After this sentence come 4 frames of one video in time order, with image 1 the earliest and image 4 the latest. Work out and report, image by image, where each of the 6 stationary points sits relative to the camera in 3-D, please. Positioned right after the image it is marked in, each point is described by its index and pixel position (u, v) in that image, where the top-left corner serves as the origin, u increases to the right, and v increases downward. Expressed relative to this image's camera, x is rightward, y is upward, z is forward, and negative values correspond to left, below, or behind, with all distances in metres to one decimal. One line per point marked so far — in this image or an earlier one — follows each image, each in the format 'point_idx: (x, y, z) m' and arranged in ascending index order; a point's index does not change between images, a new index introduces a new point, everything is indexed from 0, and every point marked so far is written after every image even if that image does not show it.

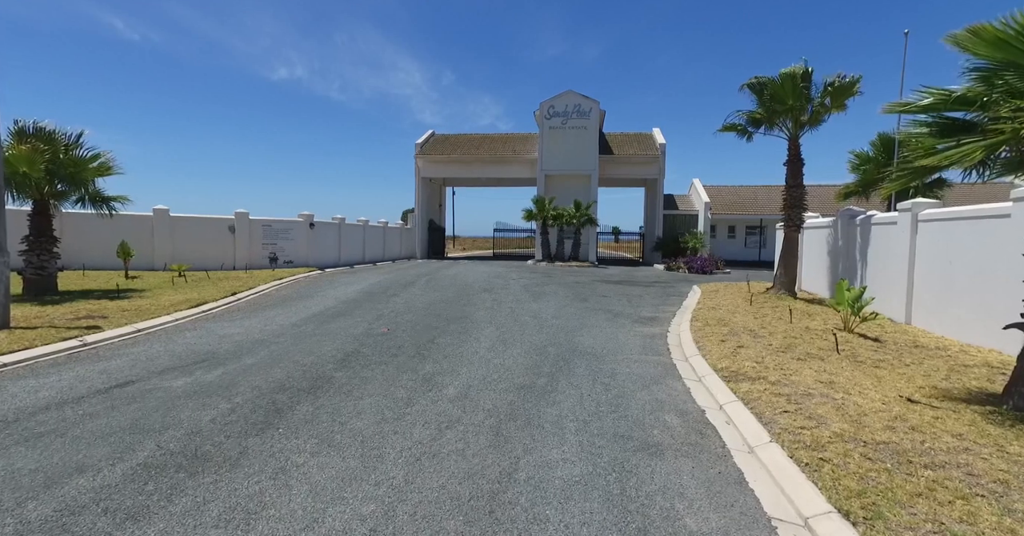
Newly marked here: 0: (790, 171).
0: (+6.9, +2.4, +13.8) m
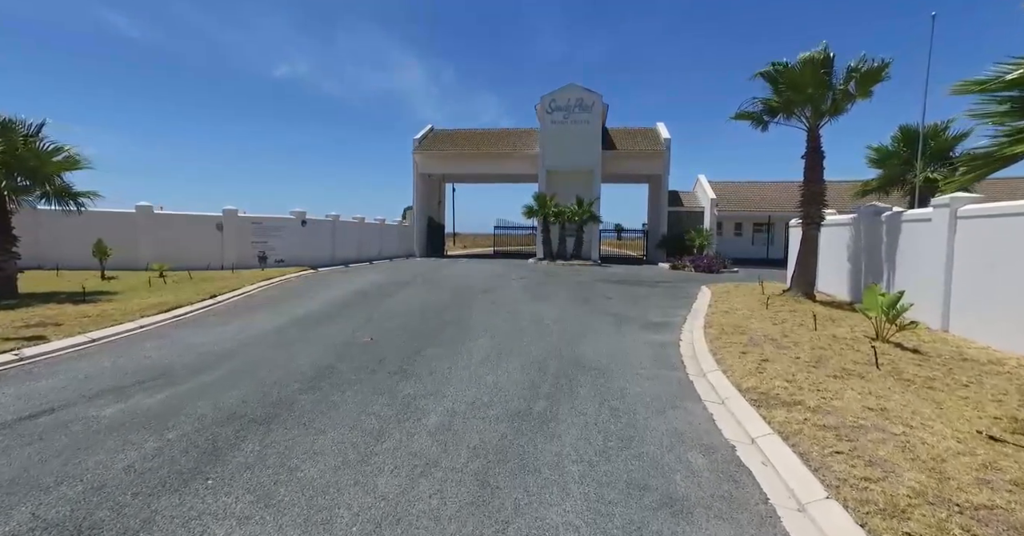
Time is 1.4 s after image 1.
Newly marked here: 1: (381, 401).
0: (+6.9, +2.4, +12.9) m
1: (-1.3, -1.3, +5.5) m
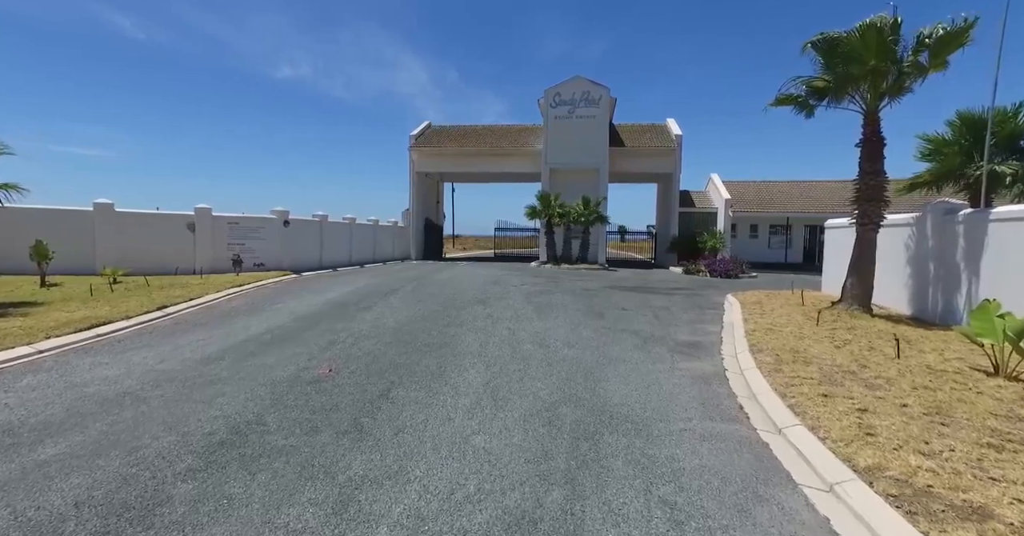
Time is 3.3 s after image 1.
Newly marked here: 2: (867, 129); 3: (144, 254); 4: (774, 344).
0: (+6.9, +2.3, +10.9) m
1: (-1.3, -1.4, +3.5) m
2: (+6.9, +2.7, +10.8) m
3: (-12.3, +0.5, +18.5) m
4: (+4.1, -1.2, +8.7) m
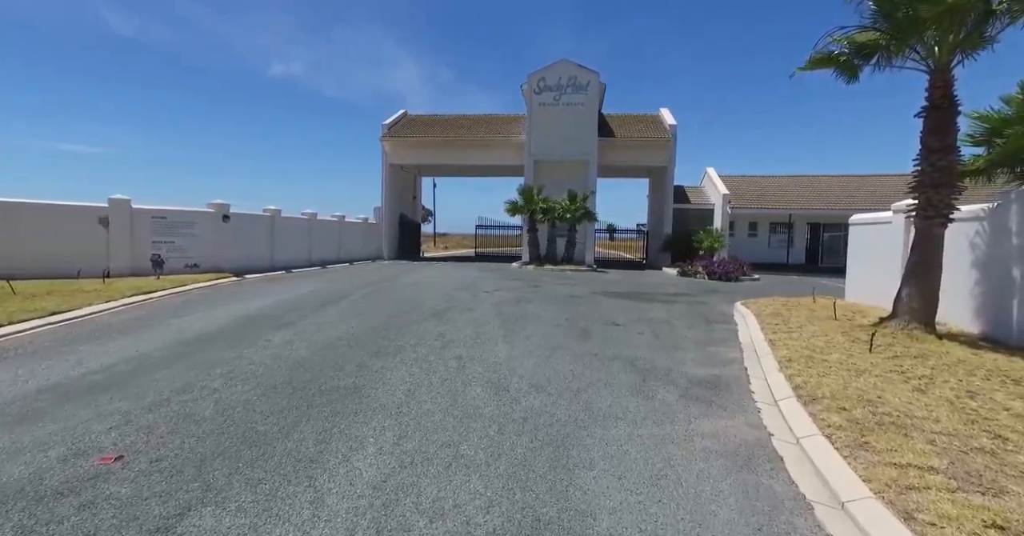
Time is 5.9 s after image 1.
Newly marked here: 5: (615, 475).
0: (+6.3, +2.2, +8.3) m
1: (-1.8, -1.5, +0.8) m
2: (+6.2, +2.6, +8.2) m
3: (-13.1, +0.4, +15.5) m
4: (+3.5, -1.3, +6.1) m
5: (+0.7, -1.5, +4.0) m
